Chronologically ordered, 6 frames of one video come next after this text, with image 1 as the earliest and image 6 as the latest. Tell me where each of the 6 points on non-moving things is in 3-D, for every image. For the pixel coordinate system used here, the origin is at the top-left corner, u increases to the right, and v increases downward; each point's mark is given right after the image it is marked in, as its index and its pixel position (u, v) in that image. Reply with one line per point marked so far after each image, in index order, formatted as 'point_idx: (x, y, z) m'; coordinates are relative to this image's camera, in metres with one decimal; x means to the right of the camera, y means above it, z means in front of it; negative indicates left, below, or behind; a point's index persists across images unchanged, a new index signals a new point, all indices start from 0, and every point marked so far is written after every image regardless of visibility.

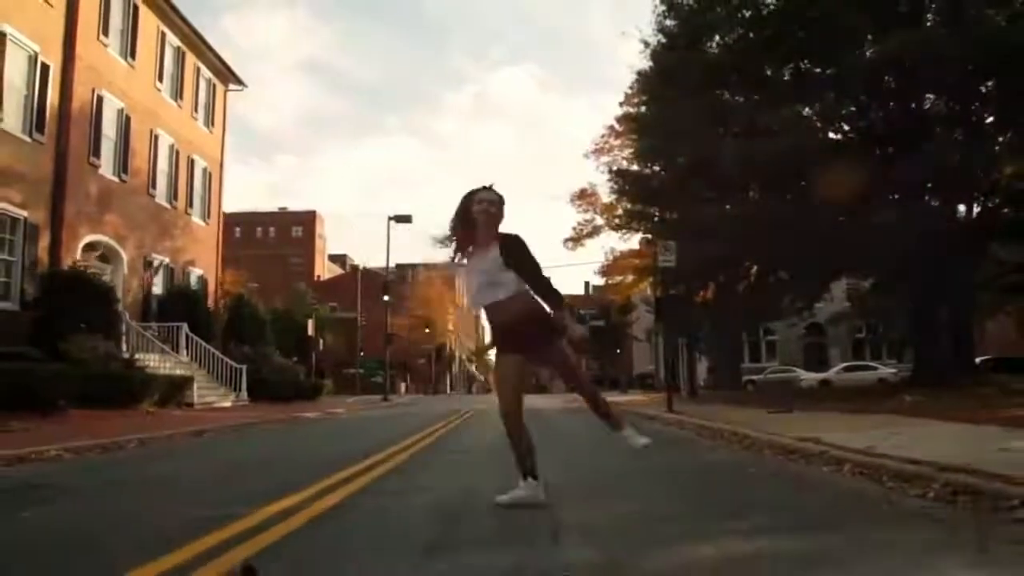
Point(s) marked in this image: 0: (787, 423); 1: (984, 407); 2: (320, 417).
0: (+3.8, -1.9, +14.9) m
1: (+6.6, -1.7, +15.1) m
2: (-3.6, -2.4, +19.9) m
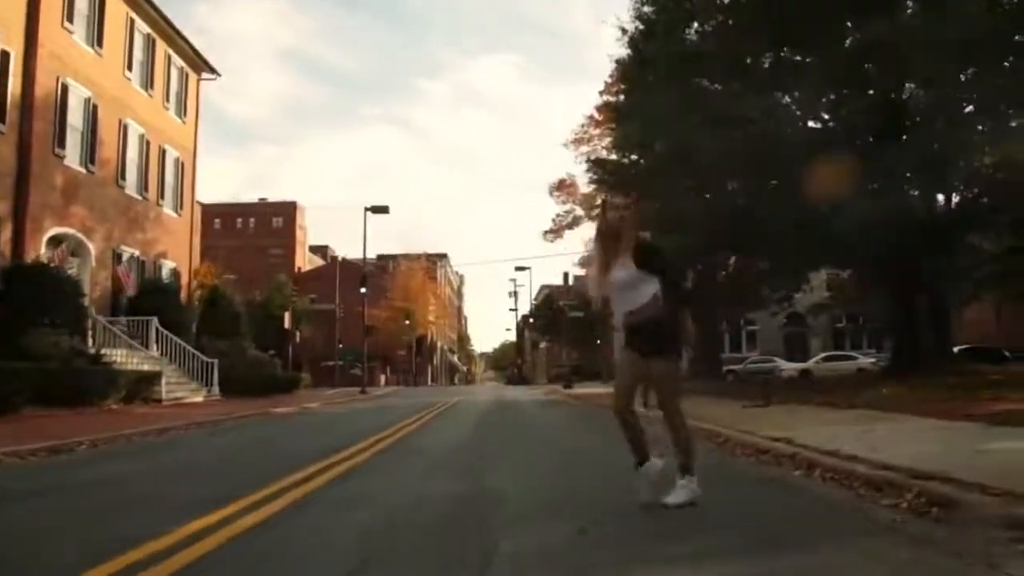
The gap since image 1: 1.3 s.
0: (+3.4, -1.8, +14.7) m
1: (+6.3, -1.6, +15.0) m
2: (-4.1, -2.3, +19.6) m
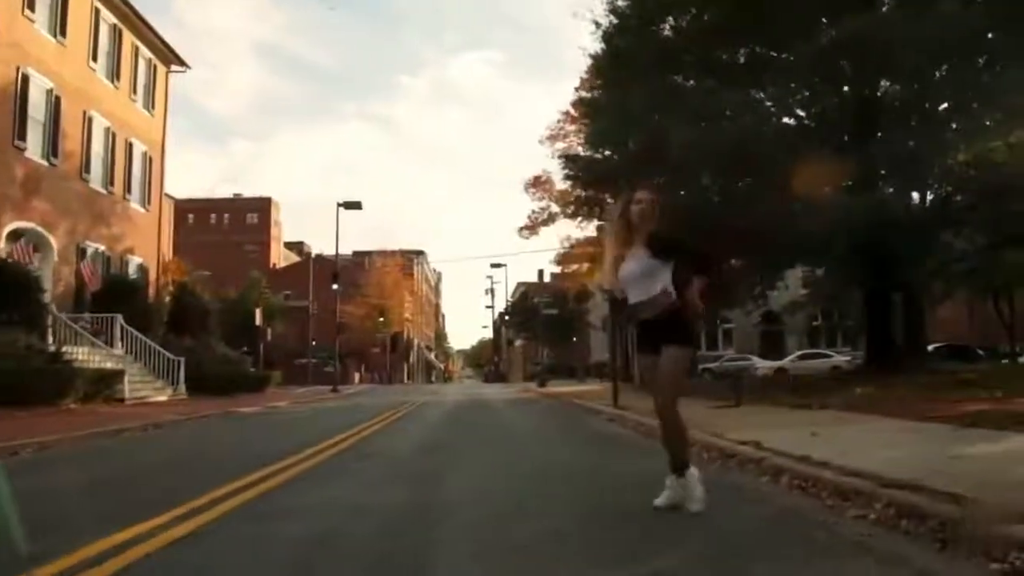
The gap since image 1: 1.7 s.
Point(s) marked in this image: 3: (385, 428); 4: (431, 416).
0: (+3.0, -1.8, +14.4) m
1: (+5.8, -1.6, +14.8) m
2: (-4.6, -2.2, +19.2) m
3: (-2.0, -2.1, +16.1) m
4: (-1.5, -2.3, +19.2) m
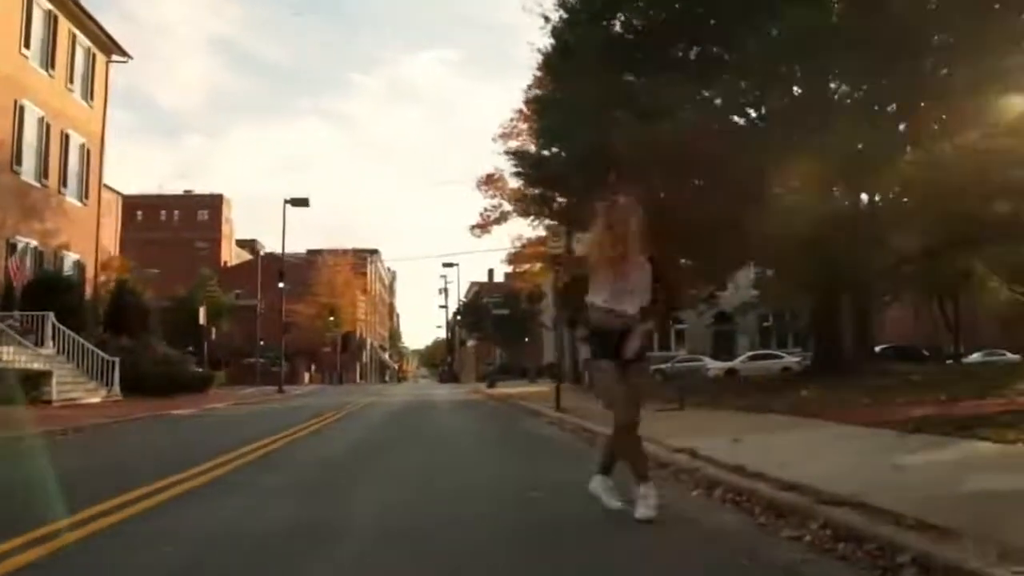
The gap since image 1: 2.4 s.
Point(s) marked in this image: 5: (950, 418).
0: (+2.2, -1.8, +14.1) m
1: (+5.0, -1.6, +14.6) m
2: (-5.6, -2.2, +18.6) m
3: (-2.8, -2.1, +15.6) m
4: (-2.5, -2.3, +18.7) m
5: (+4.7, -1.4, +11.4) m
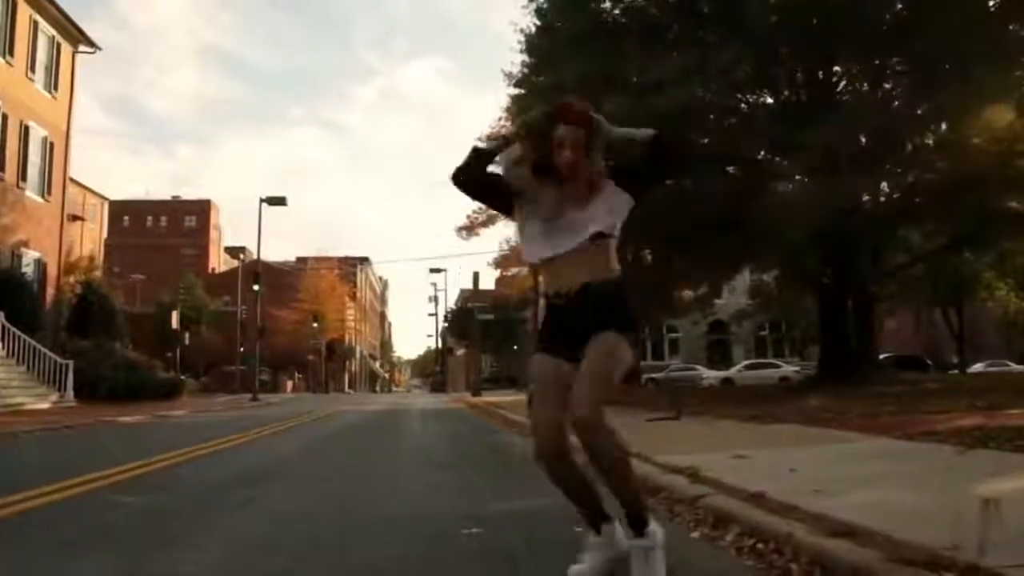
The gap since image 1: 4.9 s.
0: (+1.9, -1.7, +12.8) m
1: (+4.8, -1.6, +13.3) m
2: (-5.9, -2.1, +17.2) m
3: (-3.1, -2.0, +14.2) m
4: (-2.8, -2.3, +17.3) m
5: (+4.4, -1.3, +10.0) m
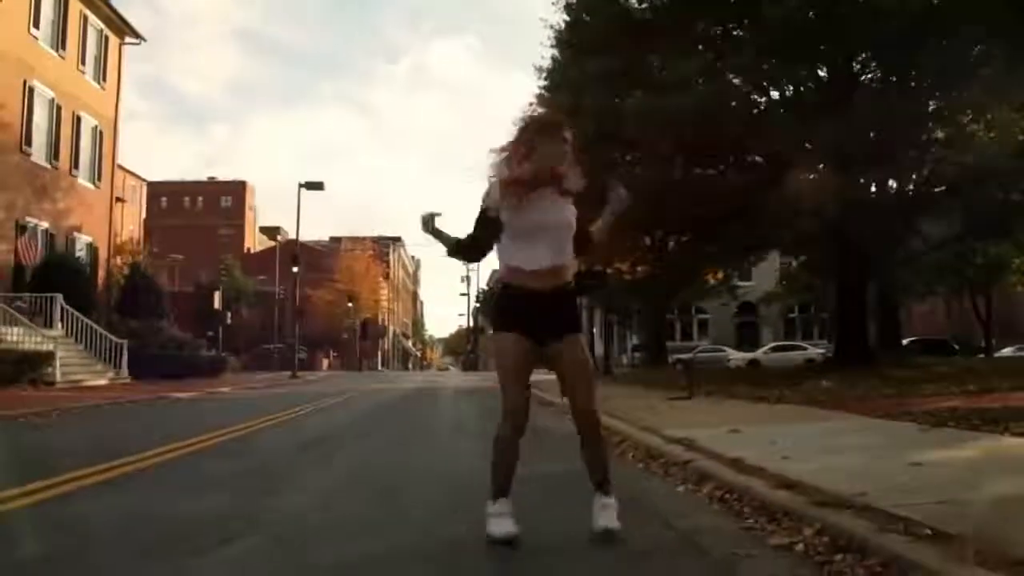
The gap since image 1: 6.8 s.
0: (+2.3, -1.6, +13.6) m
1: (+5.1, -1.4, +14.0) m
2: (-5.4, -1.9, +18.3) m
3: (-2.7, -1.8, +15.2) m
4: (-2.3, -2.0, +18.3) m
5: (+4.7, -1.2, +10.8) m
